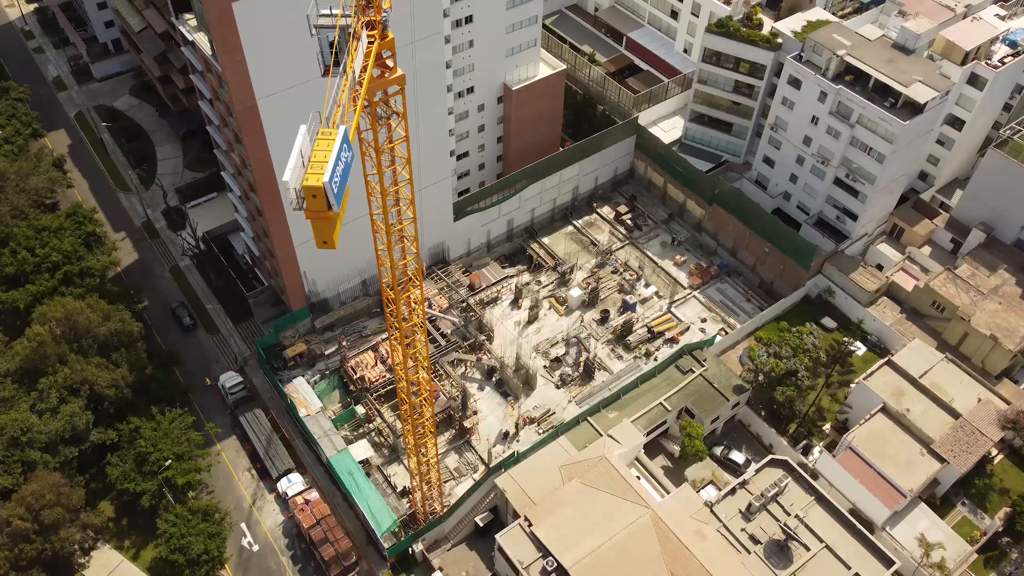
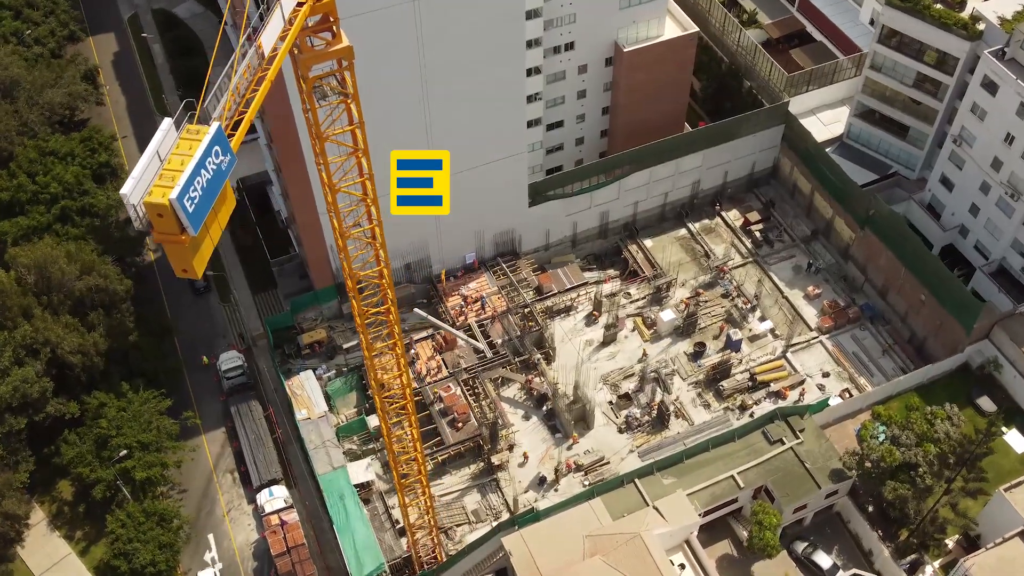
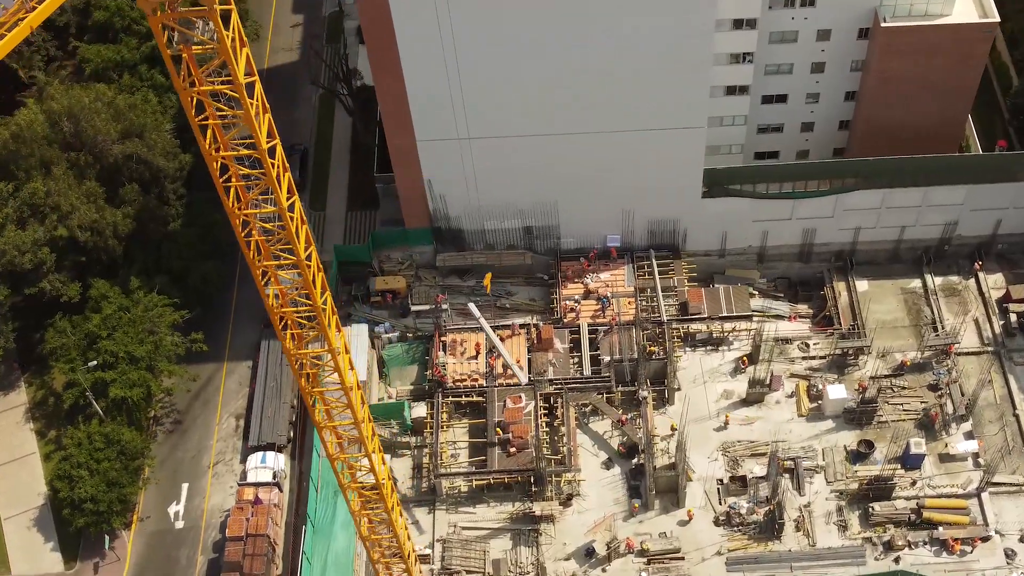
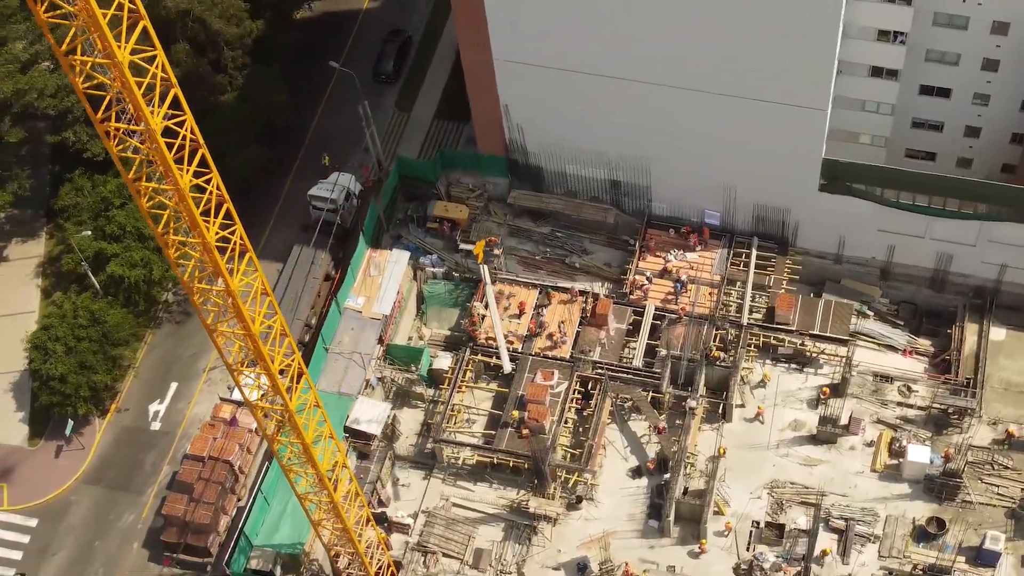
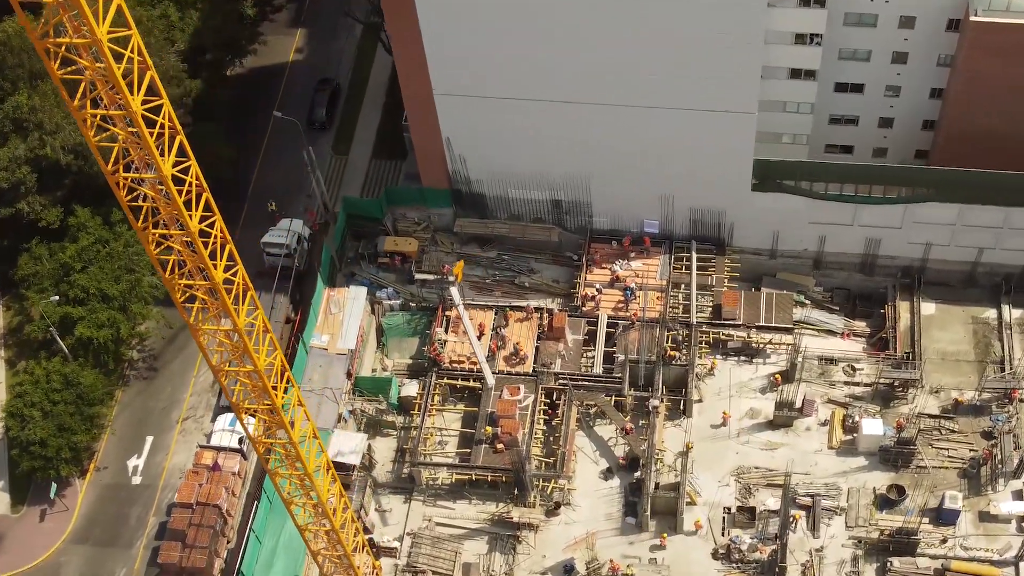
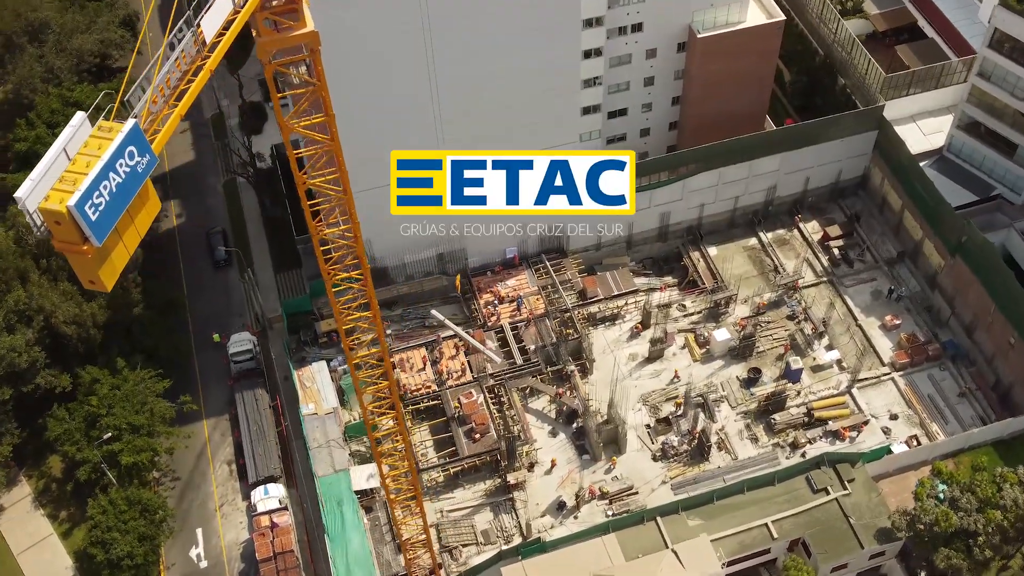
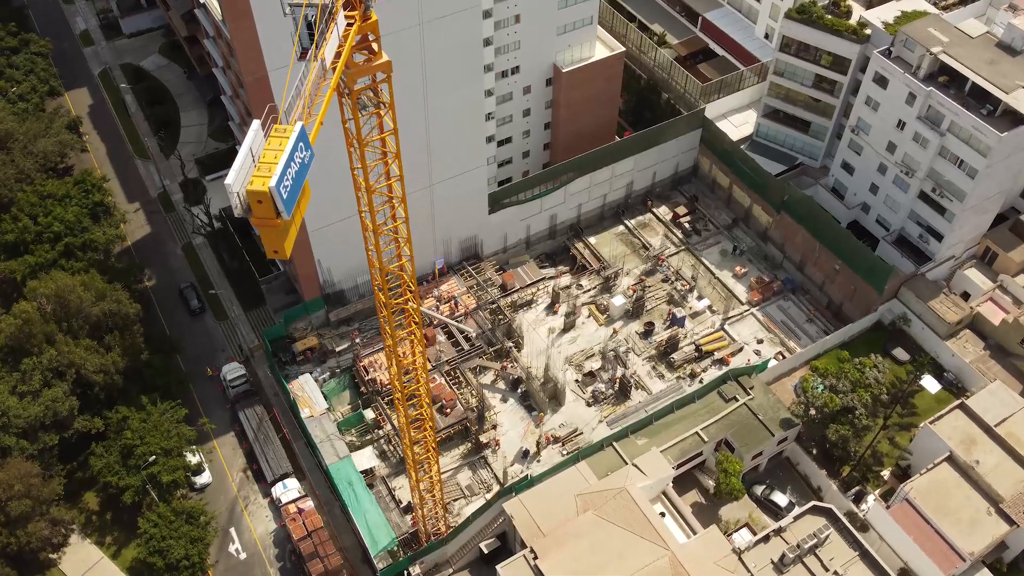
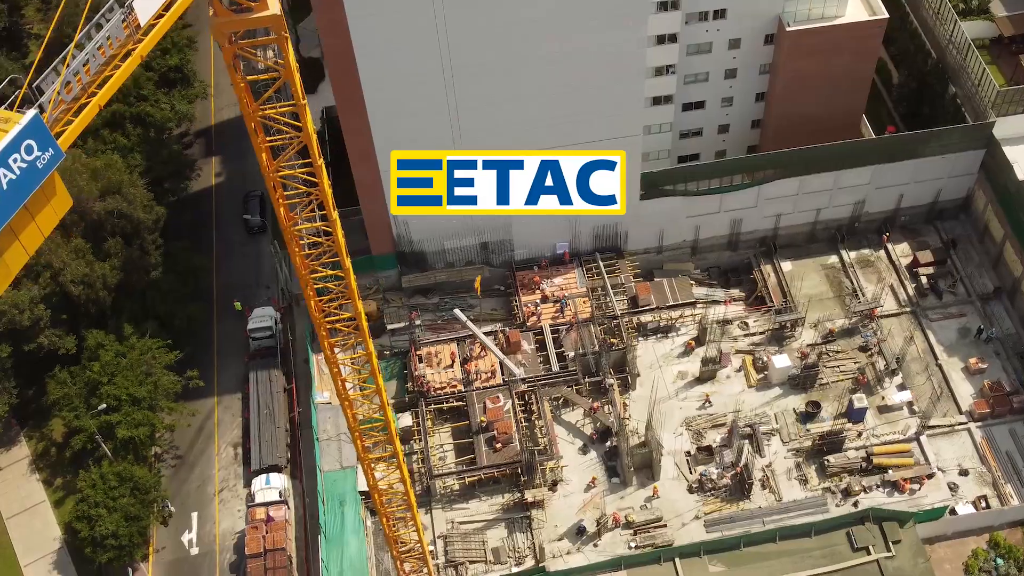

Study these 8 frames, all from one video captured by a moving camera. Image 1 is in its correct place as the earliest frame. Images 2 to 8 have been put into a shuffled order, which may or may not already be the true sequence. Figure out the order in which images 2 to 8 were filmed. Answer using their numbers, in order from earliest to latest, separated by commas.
7, 2, 6, 8, 3, 5, 4
